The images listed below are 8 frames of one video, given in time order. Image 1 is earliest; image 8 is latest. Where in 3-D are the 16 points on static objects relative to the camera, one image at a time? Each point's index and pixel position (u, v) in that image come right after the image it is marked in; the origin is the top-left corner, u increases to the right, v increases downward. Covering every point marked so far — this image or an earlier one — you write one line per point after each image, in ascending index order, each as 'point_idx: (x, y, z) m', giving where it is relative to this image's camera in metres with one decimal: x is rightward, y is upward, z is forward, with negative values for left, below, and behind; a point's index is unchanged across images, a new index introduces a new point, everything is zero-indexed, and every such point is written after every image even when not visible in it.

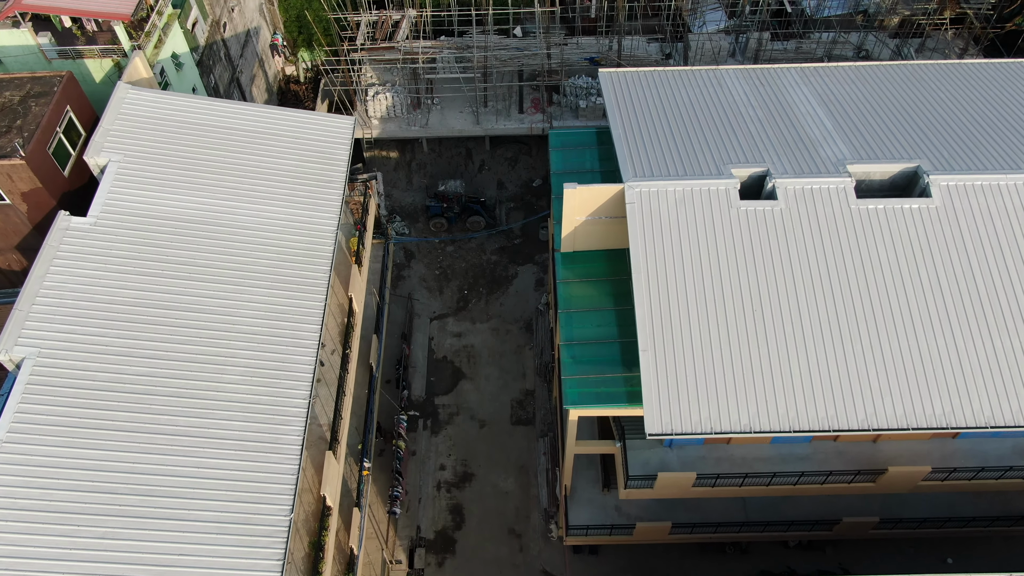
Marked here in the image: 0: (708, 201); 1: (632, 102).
0: (+4.3, +1.9, +15.5) m
1: (+3.1, +4.8, +18.2) m
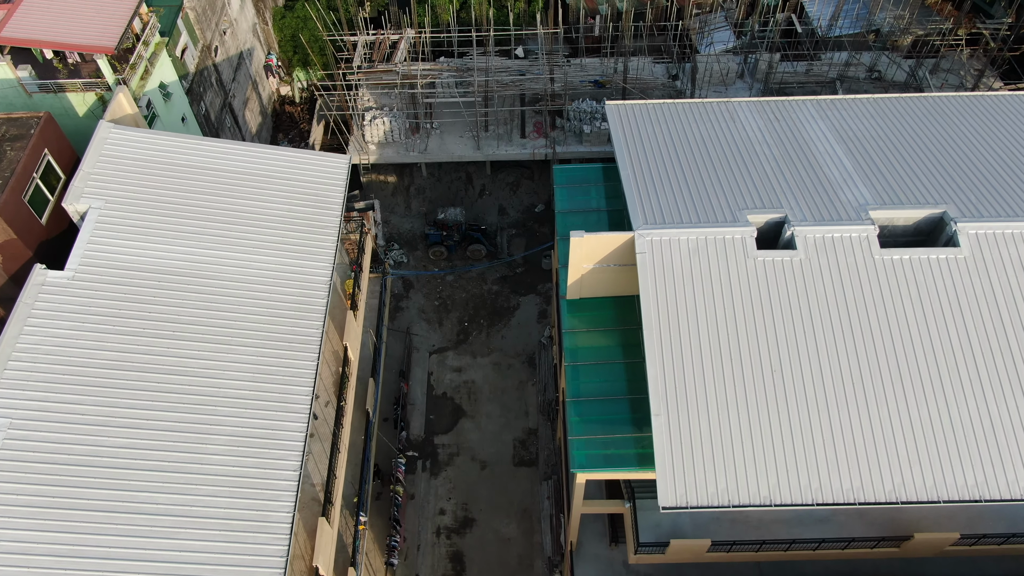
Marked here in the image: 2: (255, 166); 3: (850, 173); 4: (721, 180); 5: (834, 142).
0: (+4.4, +0.8, +14.7) m
1: (+3.1, +3.6, +17.4) m
2: (-6.0, +2.8, +16.6) m
3: (+7.6, +2.6, +16.0) m
4: (+4.7, +2.4, +16.0) m
5: (+7.7, +3.5, +17.0) m
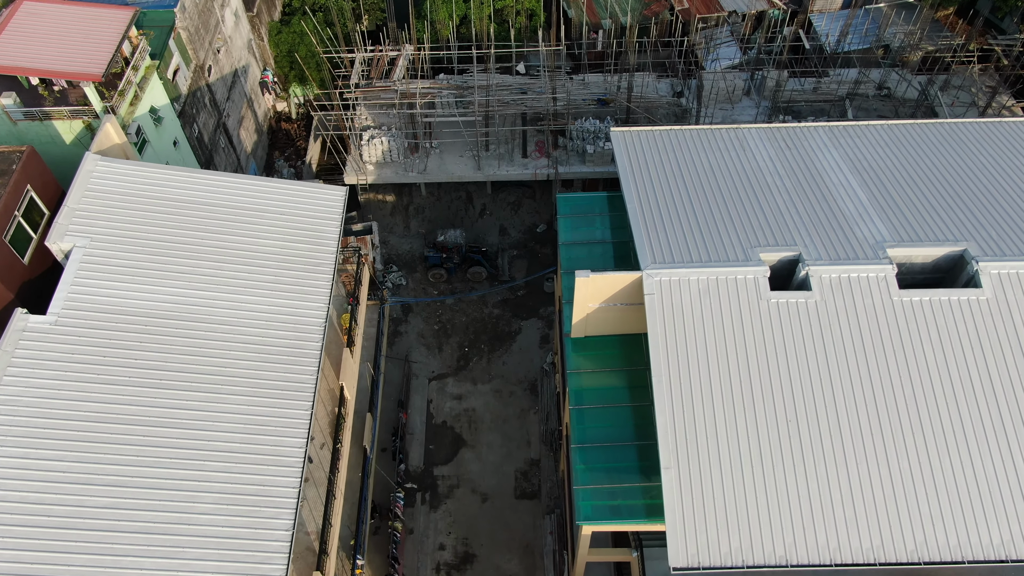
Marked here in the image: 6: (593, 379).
0: (+4.4, -0.1, +14.1) m
1: (+3.2, +2.8, +16.8) m
2: (-5.9, +2.0, +16.0) m
3: (+7.7, +1.7, +15.4) m
4: (+4.8, +1.6, +15.4) m
5: (+7.7, +2.6, +16.4) m
6: (+1.8, -2.0, +15.3) m
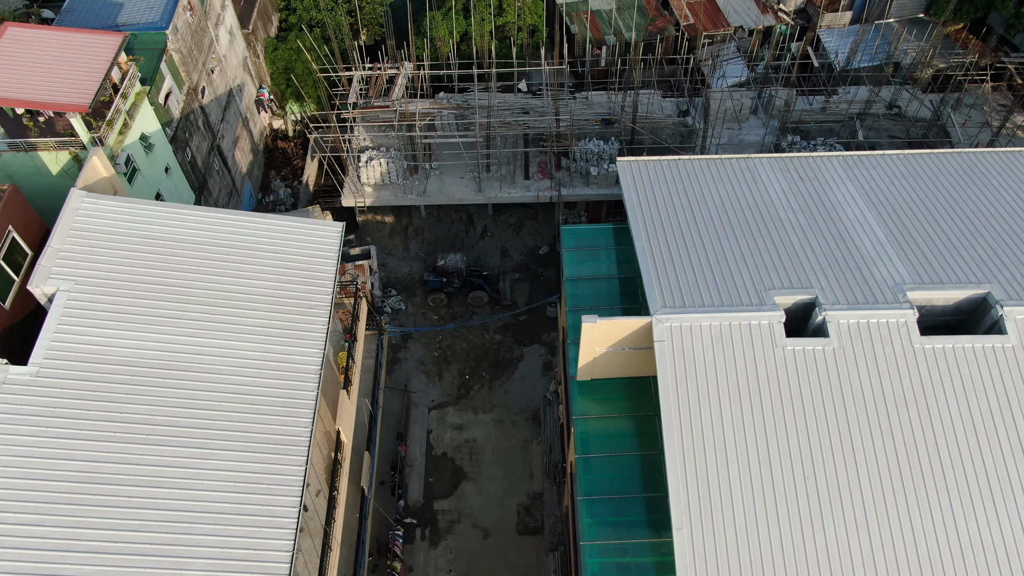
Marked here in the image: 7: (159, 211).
0: (+4.5, -0.9, +13.5) m
1: (+3.3, +1.9, +16.1) m
2: (-5.8, +1.1, +15.3) m
3: (+7.7, +0.9, +14.8) m
4: (+4.8, +0.7, +14.8) m
5: (+7.8, +1.8, +15.8) m
6: (+1.8, -2.8, +14.7) m
7: (-7.6, +1.7, +15.3) m
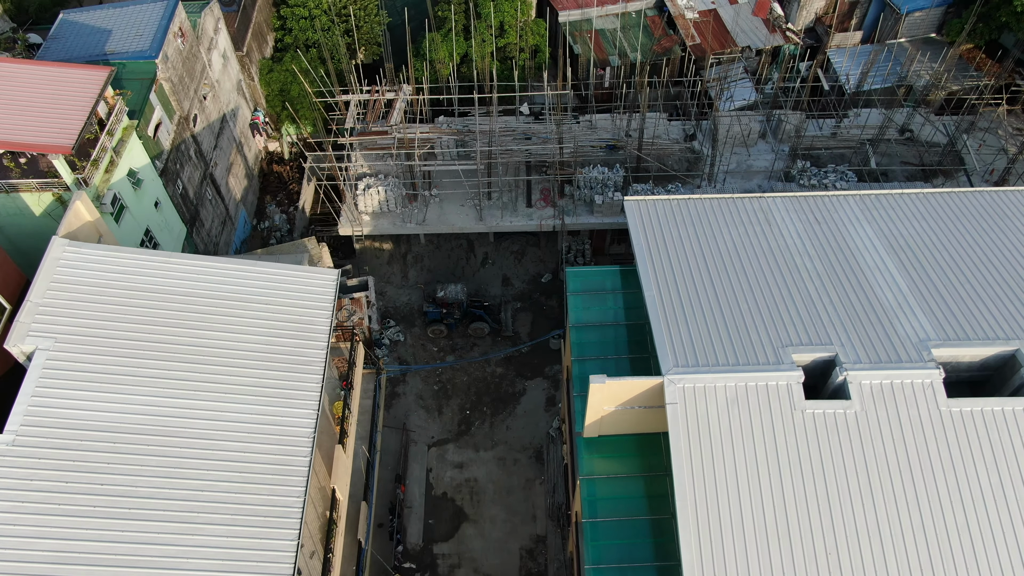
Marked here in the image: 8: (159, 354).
0: (+4.5, -2.0, +12.8) m
1: (+3.3, +0.9, +15.4) m
2: (-5.8, 0.0, +14.6) m
3: (+7.8, -0.2, +14.1) m
4: (+4.9, -0.3, +14.1) m
5: (+7.9, +0.7, +15.1) m
6: (+1.9, -3.9, +14.0) m
7: (-7.5, +0.6, +14.5) m
8: (-6.7, -1.2, +13.5) m
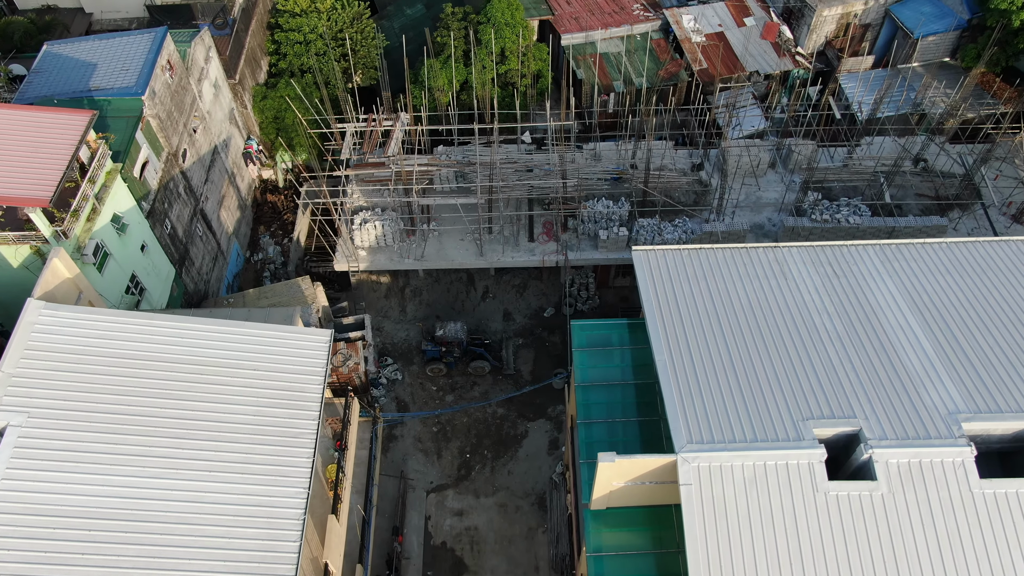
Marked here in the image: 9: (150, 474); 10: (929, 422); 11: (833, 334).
0: (+4.6, -3.2, +12.0) m
1: (+3.4, -0.3, +14.6) m
2: (-5.7, -1.2, +13.8) m
3: (+7.9, -1.4, +13.3) m
4: (+4.9, -1.6, +13.3) m
5: (+7.9, -0.5, +14.3) m
6: (+2.0, -5.1, +13.2) m
7: (-7.5, -0.6, +13.7) m
8: (-6.7, -2.5, +12.7) m
9: (-6.3, -3.2, +12.3) m
10: (+7.3, -2.3, +12.5) m
11: (+6.3, -0.9, +13.9) m
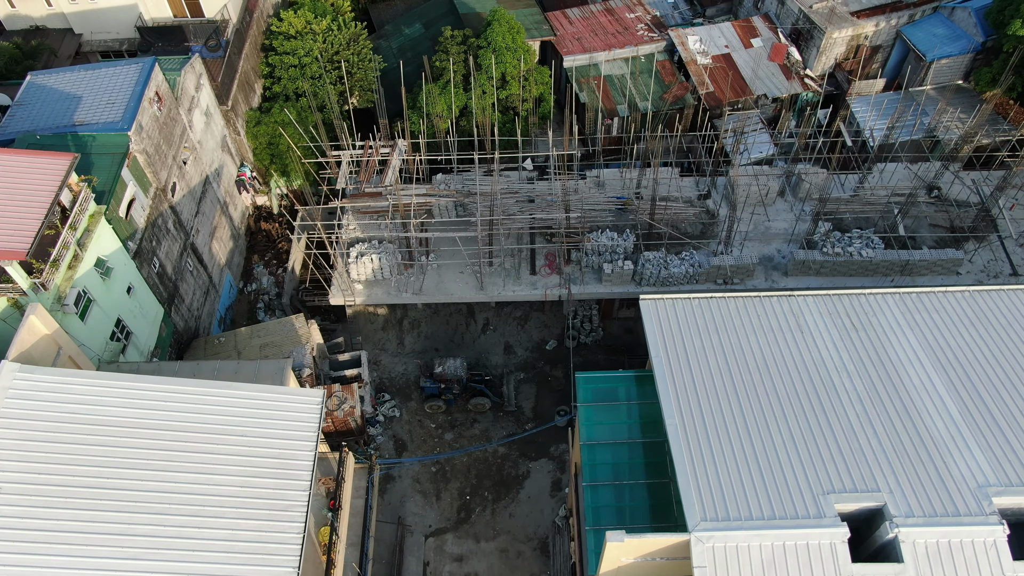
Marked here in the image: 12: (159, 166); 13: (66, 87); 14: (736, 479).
0: (+4.6, -4.3, +11.2) m
1: (+3.4, -1.4, +13.9) m
2: (-5.7, -2.3, +13.1) m
3: (+7.9, -2.5, +12.6) m
4: (+5.0, -2.6, +12.6) m
5: (+8.0, -1.6, +13.5) m
6: (+2.0, -6.2, +12.5) m
7: (-7.4, -1.7, +13.0) m
8: (-6.6, -3.6, +12.0) m
9: (-6.2, -4.3, +11.6) m
10: (+7.3, -3.4, +11.8) m
11: (+6.3, -2.0, +13.2) m
12: (-9.6, +3.4, +19.4) m
13: (-12.1, +5.5, +19.3) m
14: (+3.8, -3.2, +12.1) m
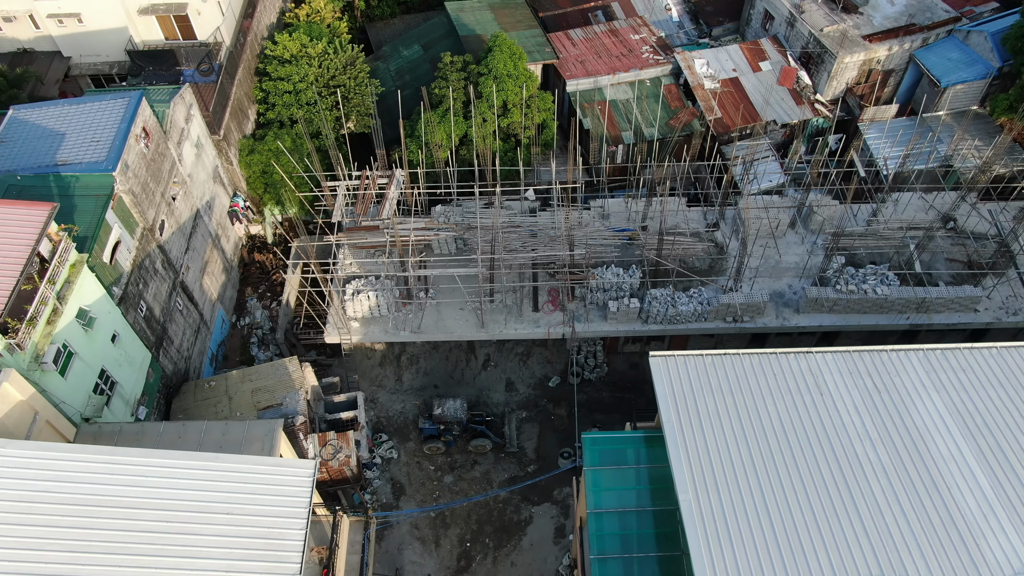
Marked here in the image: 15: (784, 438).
0: (+4.7, -5.5, +10.5) m
1: (+3.5, -2.6, +13.1) m
2: (-5.6, -3.4, +12.3) m
3: (+8.0, -3.6, +11.8) m
4: (+5.0, -3.8, +11.8) m
5: (+8.0, -2.7, +12.7) m
6: (+2.1, -7.4, +11.7) m
7: (-7.4, -2.9, +12.2) m
8: (-6.6, -4.7, +11.2) m
9: (-6.2, -5.4, +10.8) m
10: (+7.4, -4.5, +11.0) m
11: (+6.4, -3.1, +12.4) m
12: (-9.5, +2.2, +18.6) m
13: (-12.1, +4.3, +18.5) m
14: (+3.8, -4.4, +11.3) m
15: (+4.9, -2.7, +12.9) m
